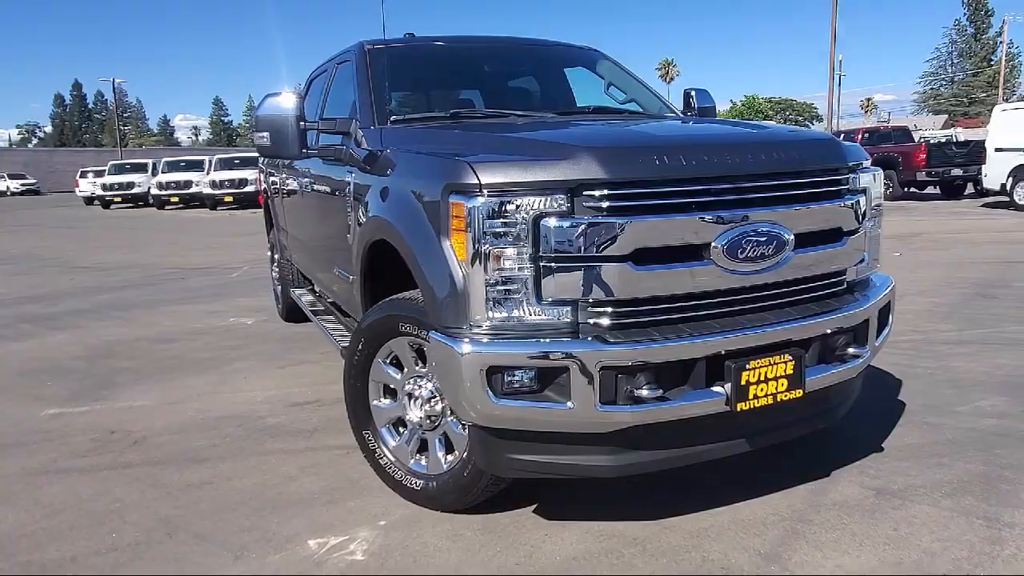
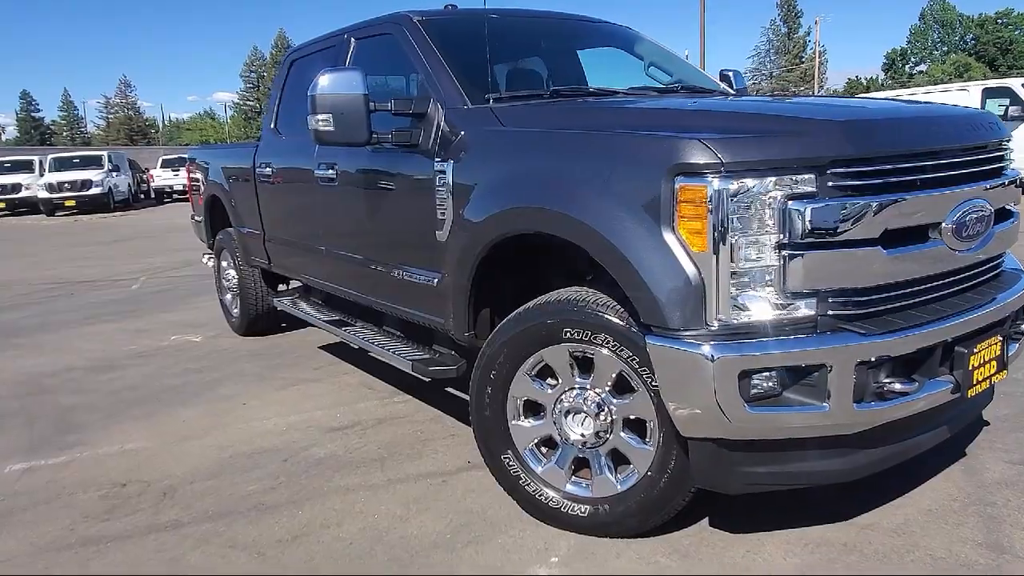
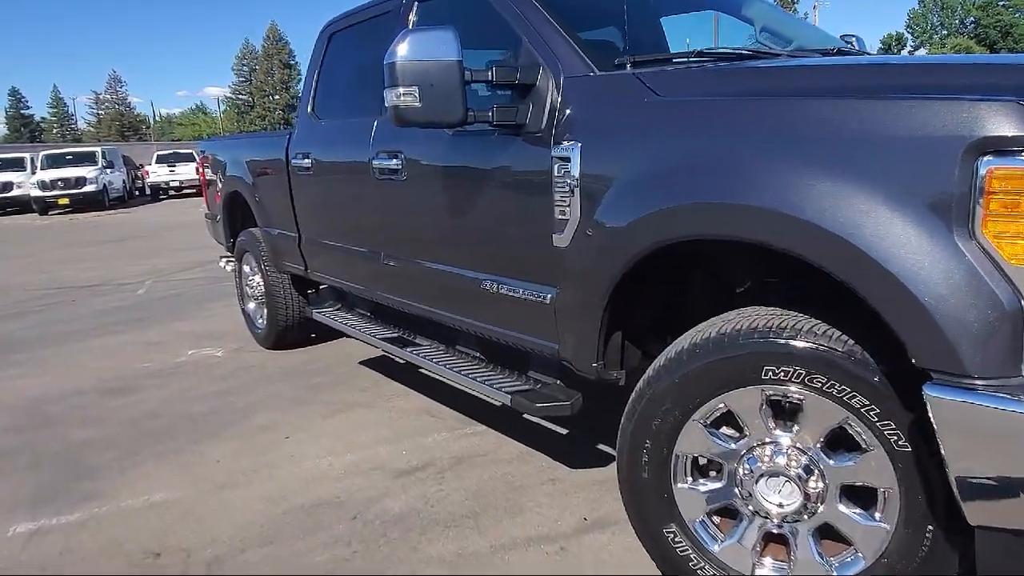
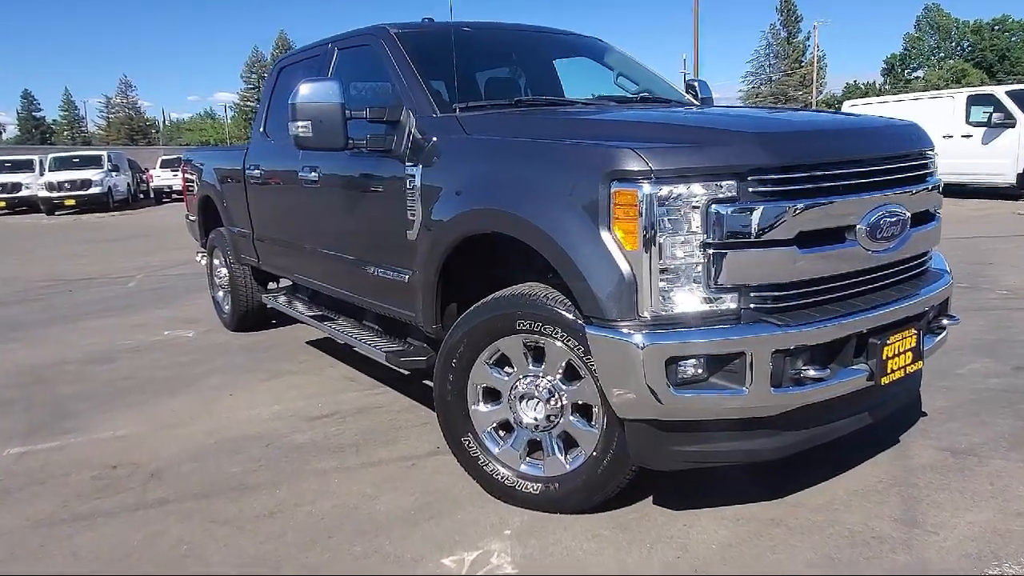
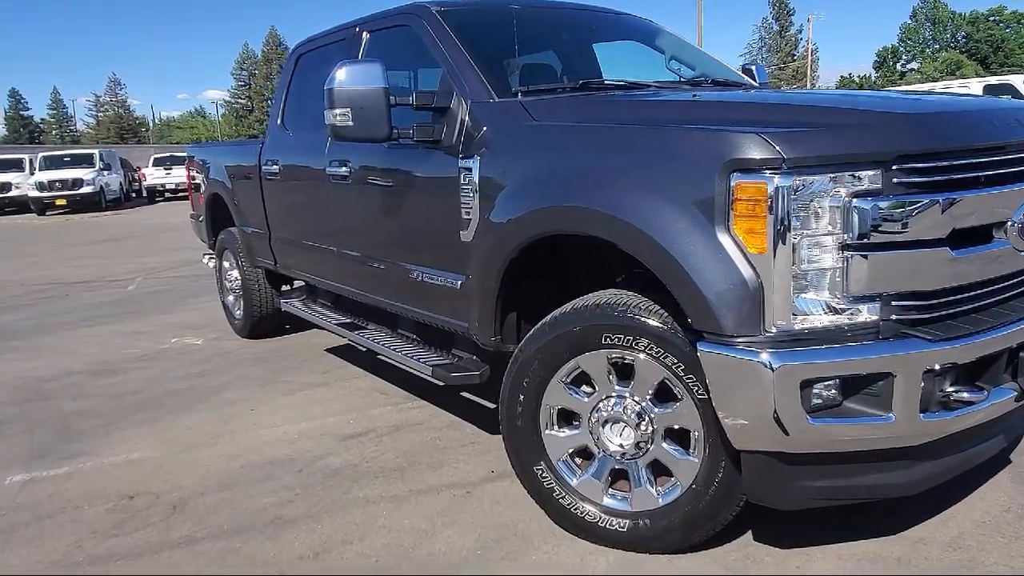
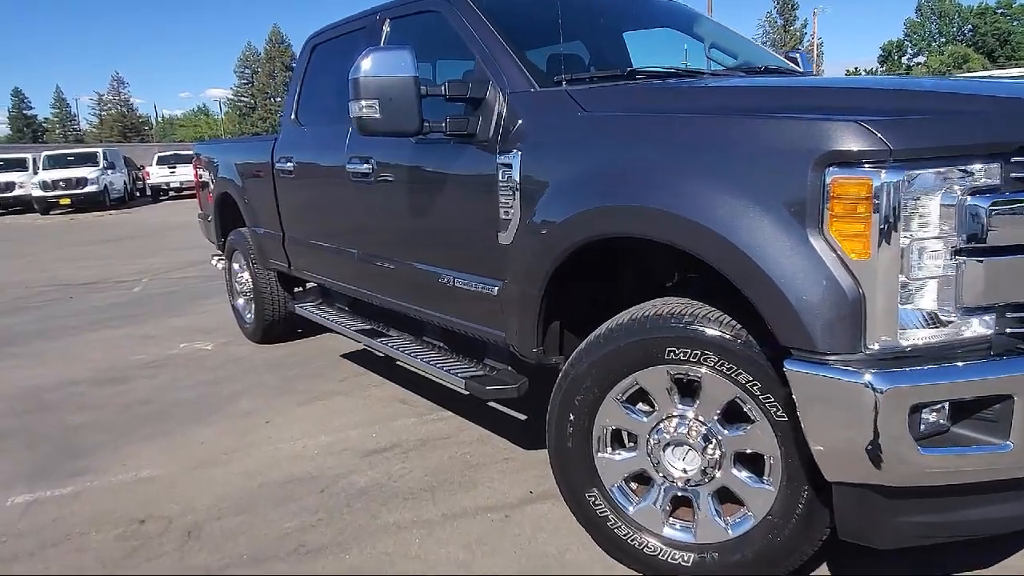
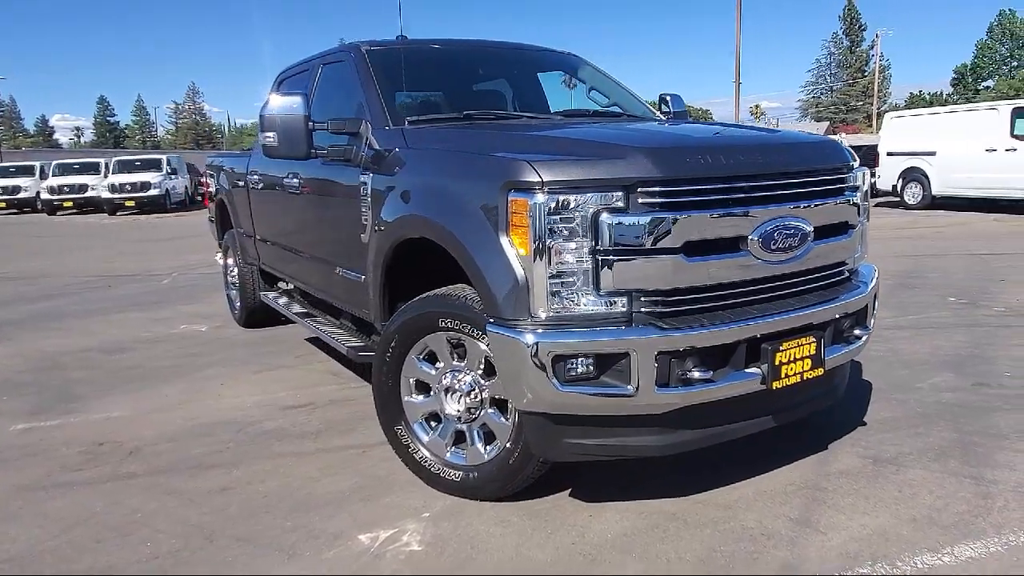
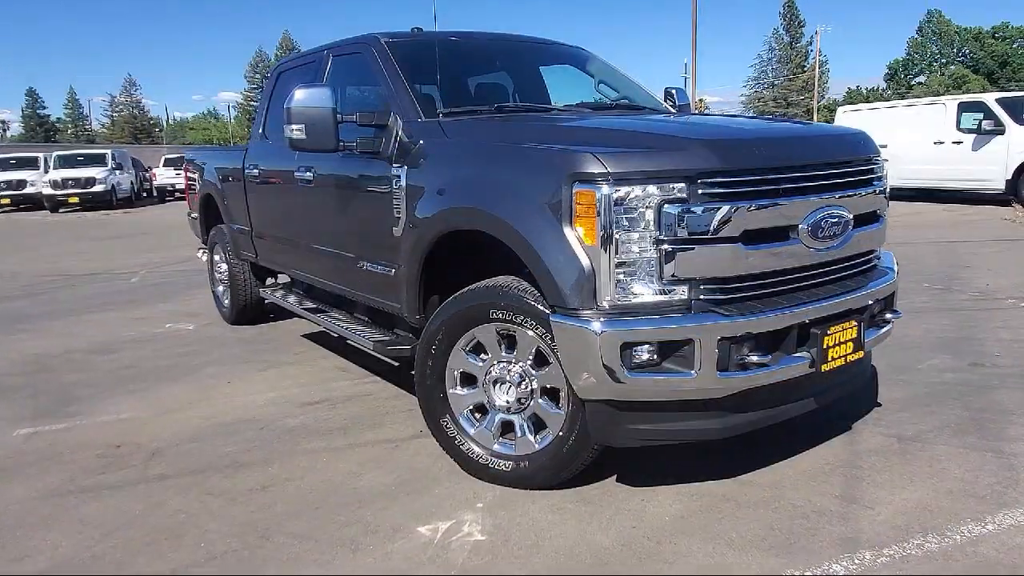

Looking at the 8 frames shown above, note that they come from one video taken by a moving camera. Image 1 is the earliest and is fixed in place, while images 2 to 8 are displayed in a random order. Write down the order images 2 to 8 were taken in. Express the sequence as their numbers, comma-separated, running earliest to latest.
7, 8, 4, 2, 5, 6, 3
